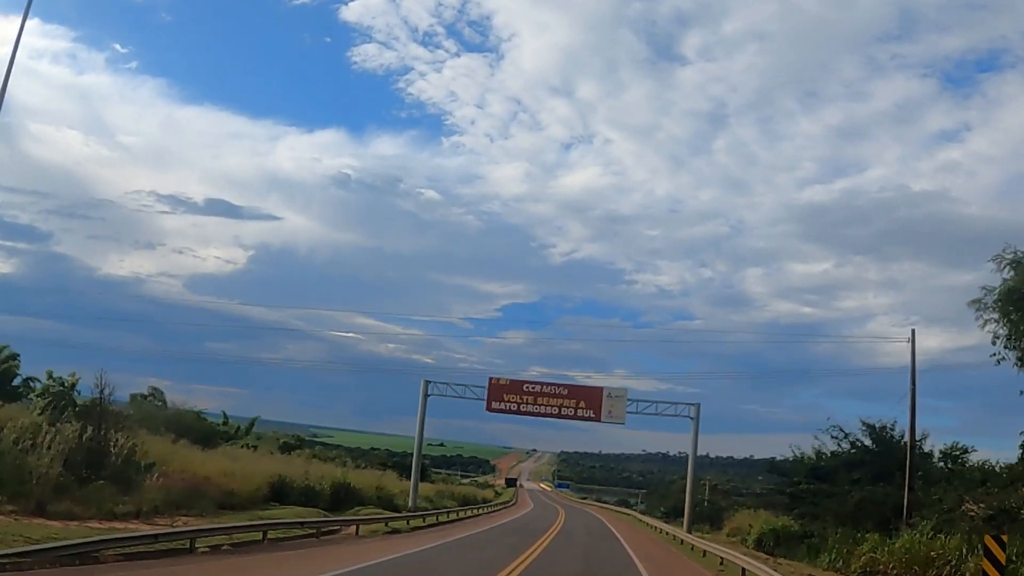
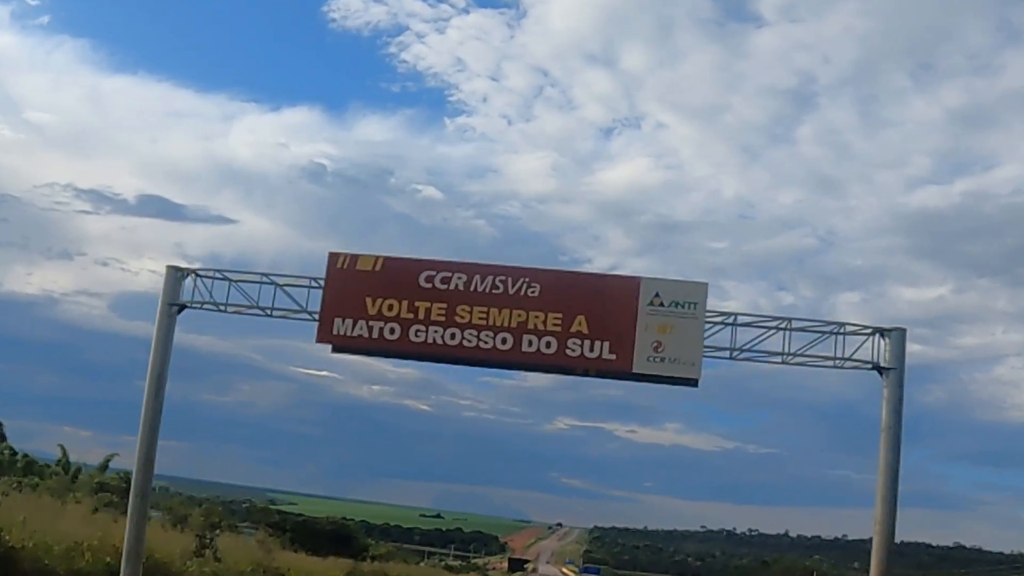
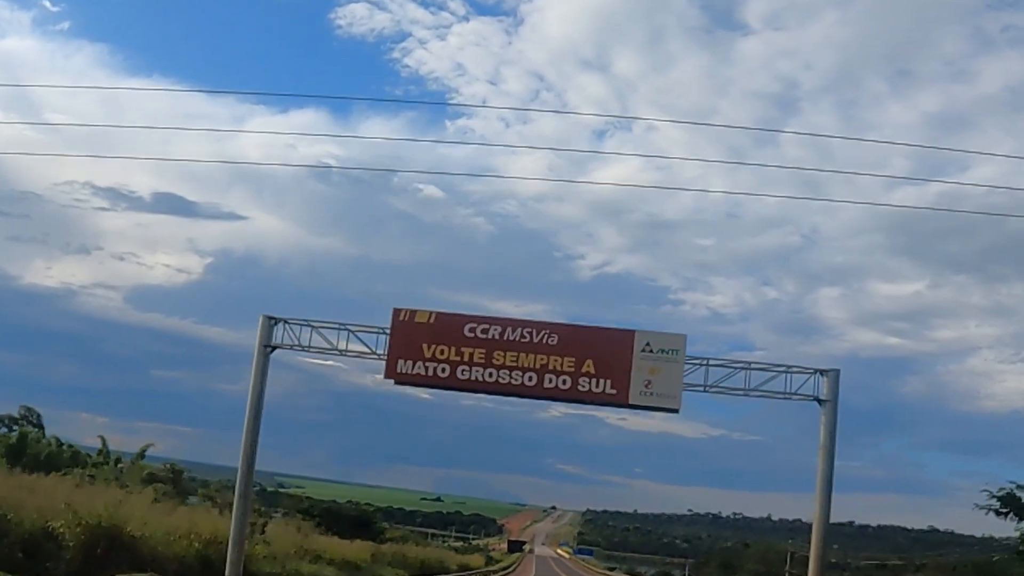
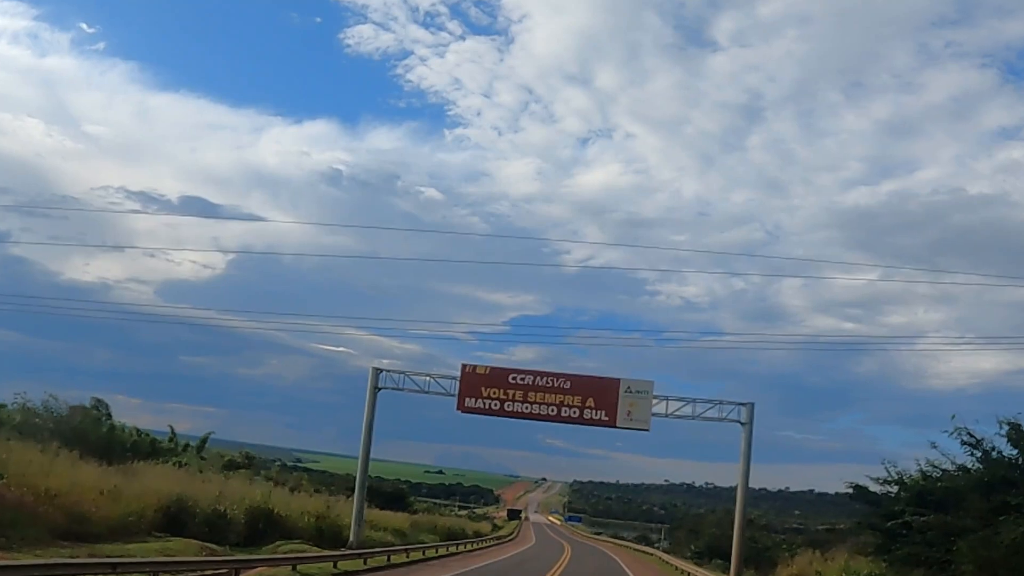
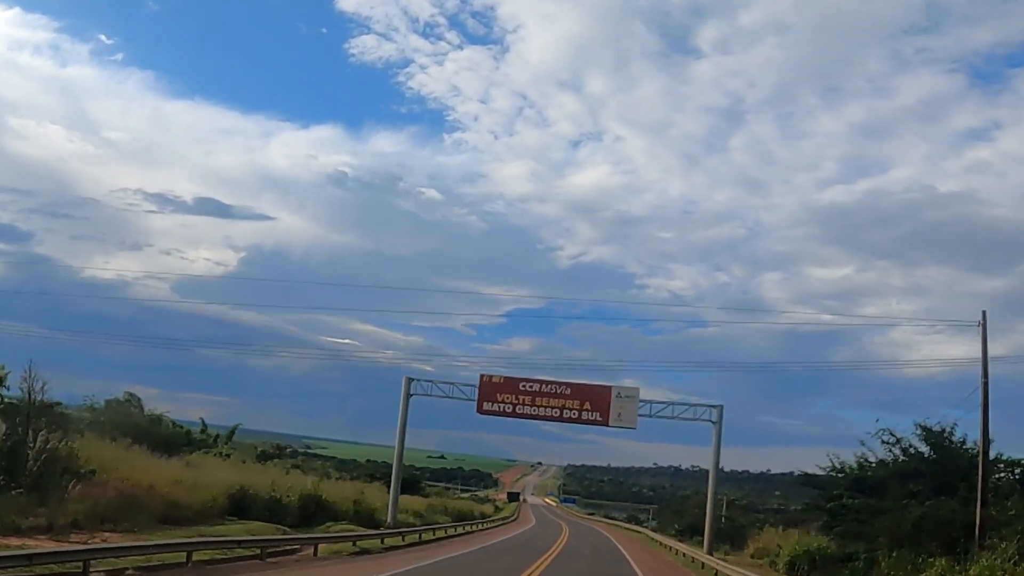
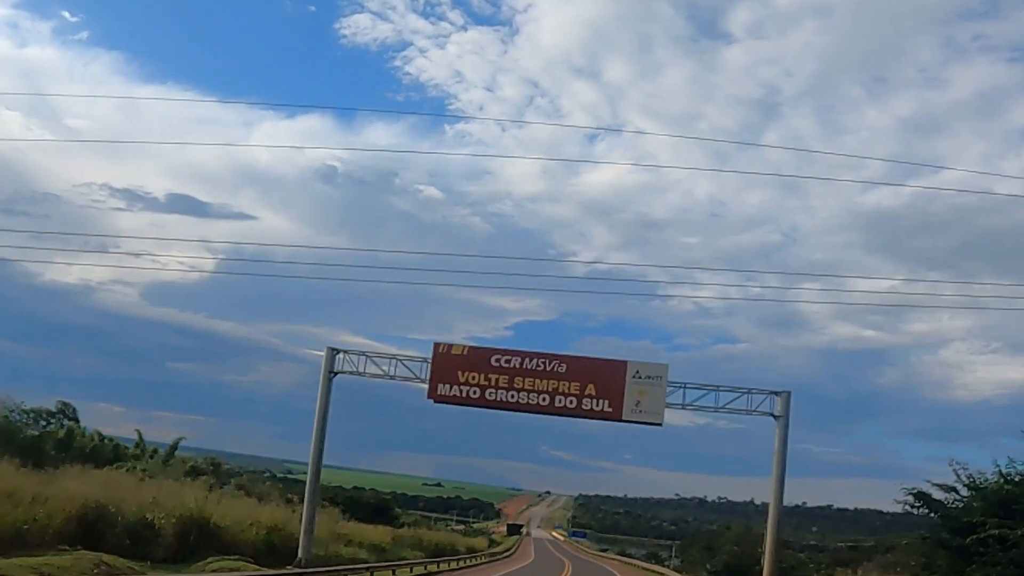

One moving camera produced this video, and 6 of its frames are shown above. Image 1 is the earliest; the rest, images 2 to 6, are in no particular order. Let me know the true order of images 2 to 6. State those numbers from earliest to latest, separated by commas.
5, 4, 6, 3, 2
